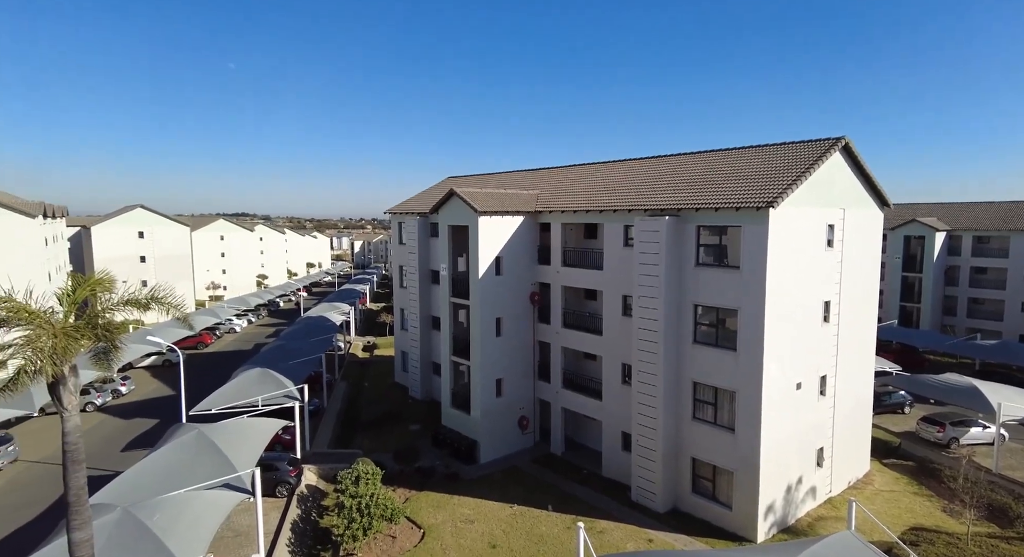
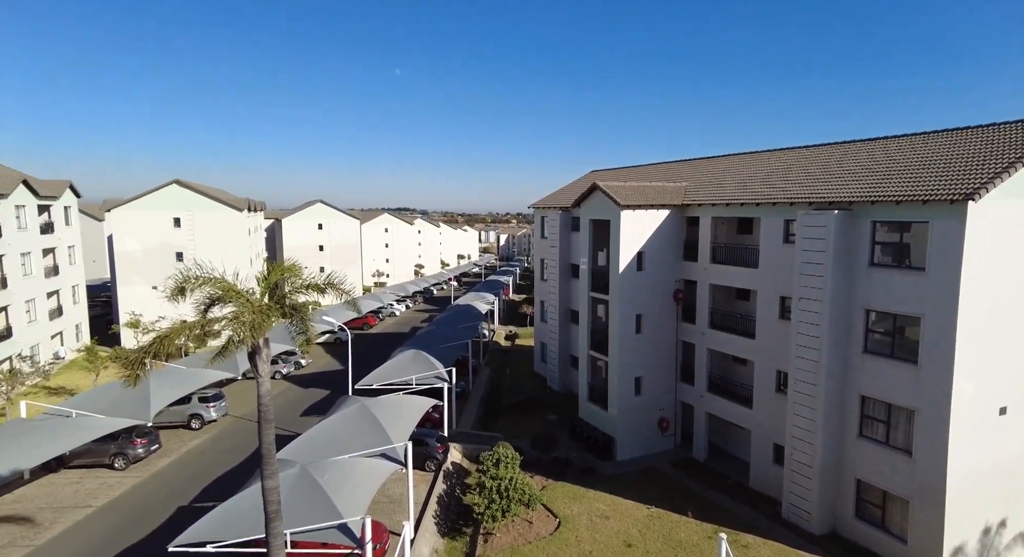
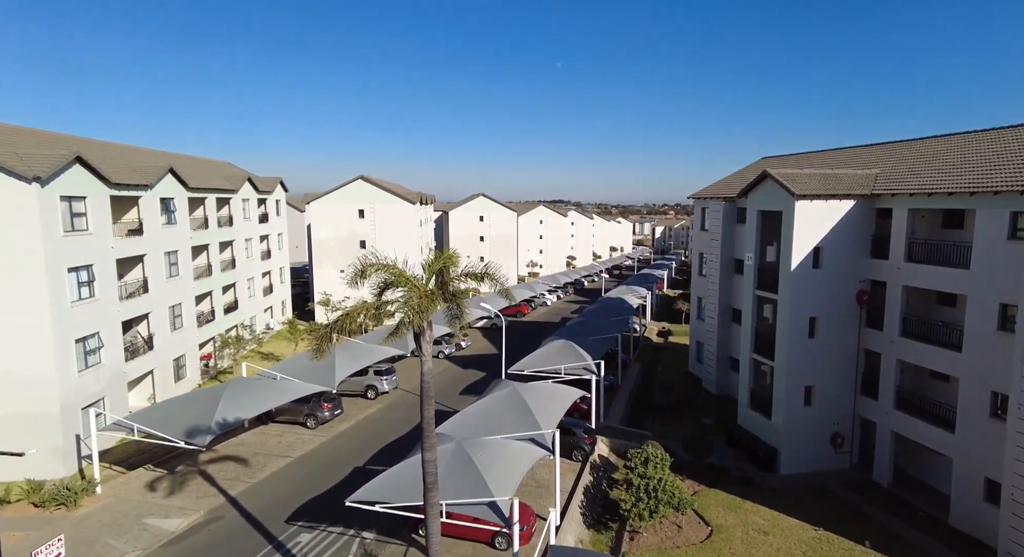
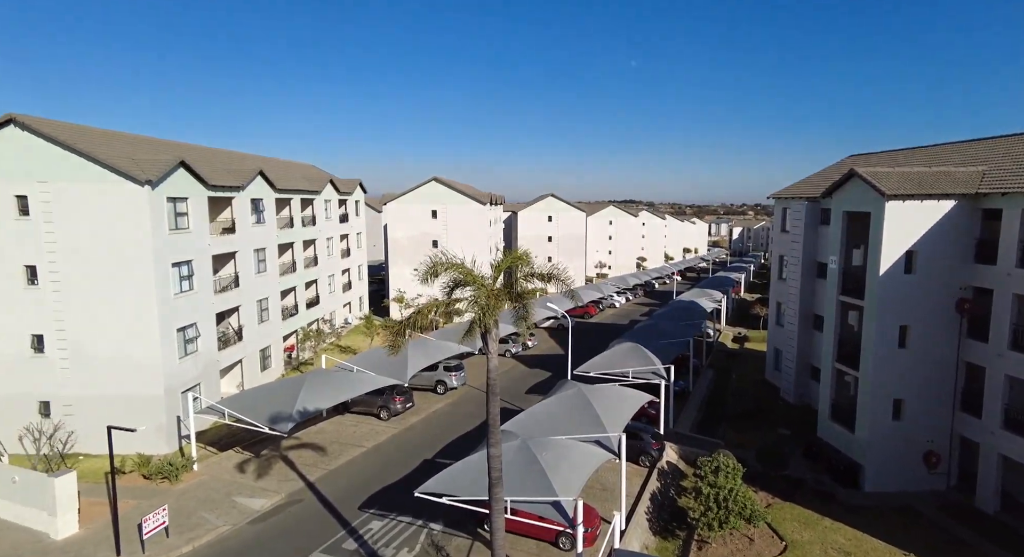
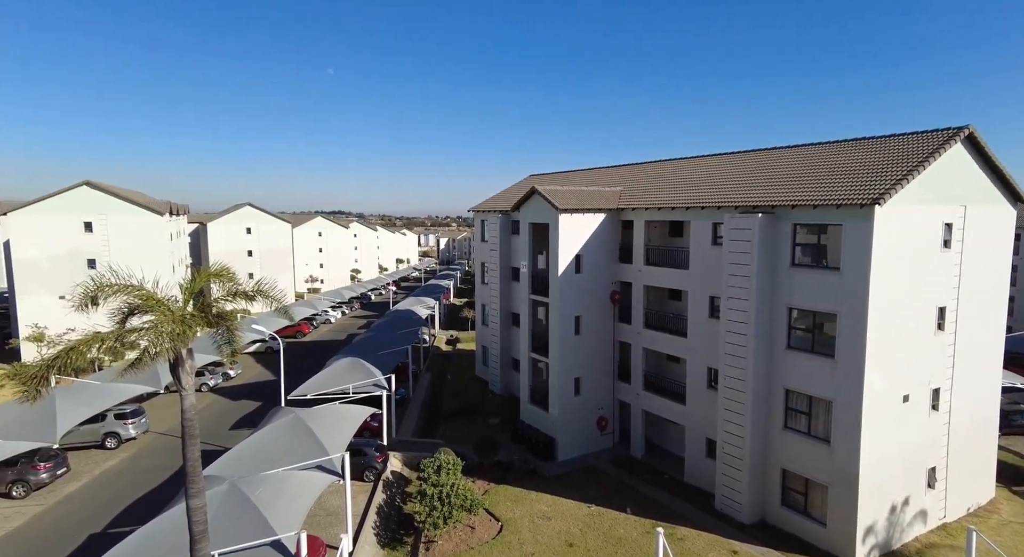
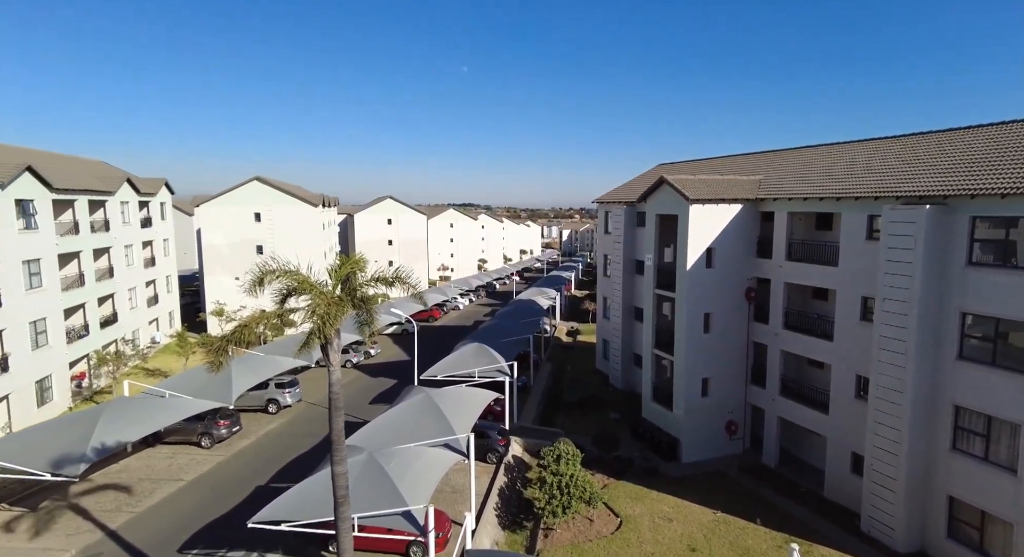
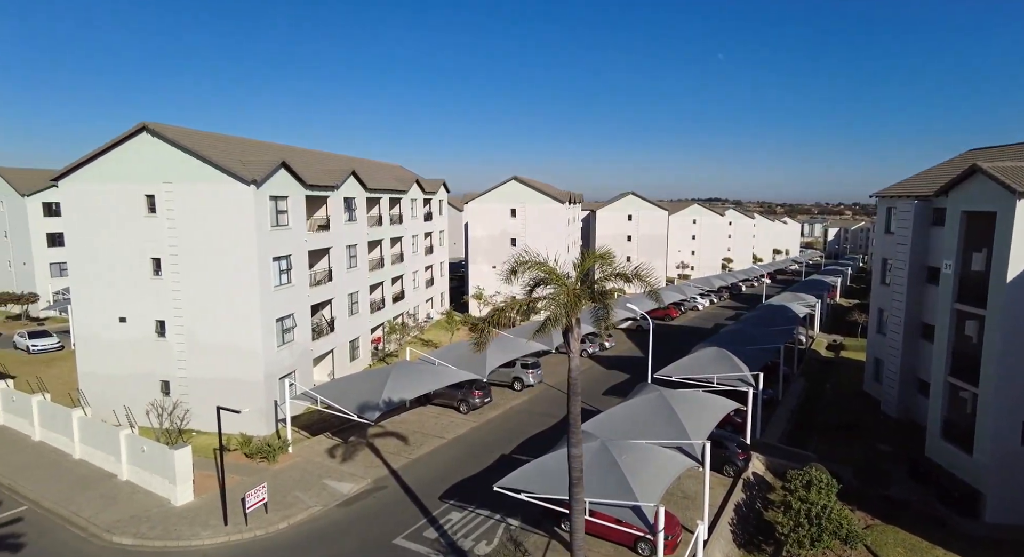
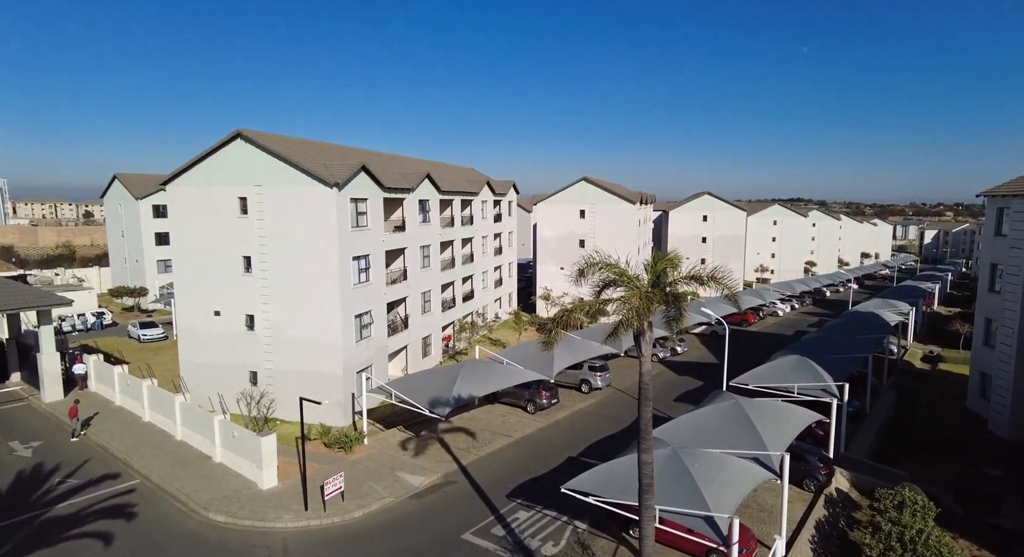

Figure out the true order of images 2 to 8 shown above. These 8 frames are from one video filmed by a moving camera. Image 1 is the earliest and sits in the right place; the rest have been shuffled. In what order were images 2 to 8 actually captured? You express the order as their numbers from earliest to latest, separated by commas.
5, 2, 6, 3, 4, 7, 8
